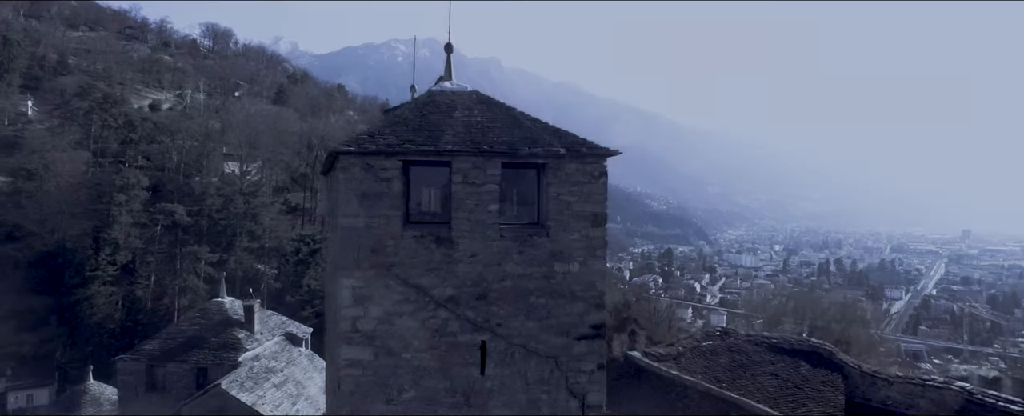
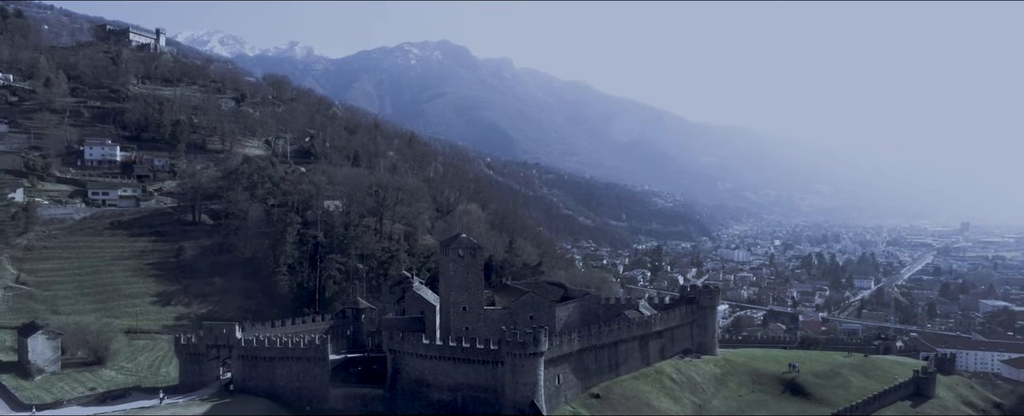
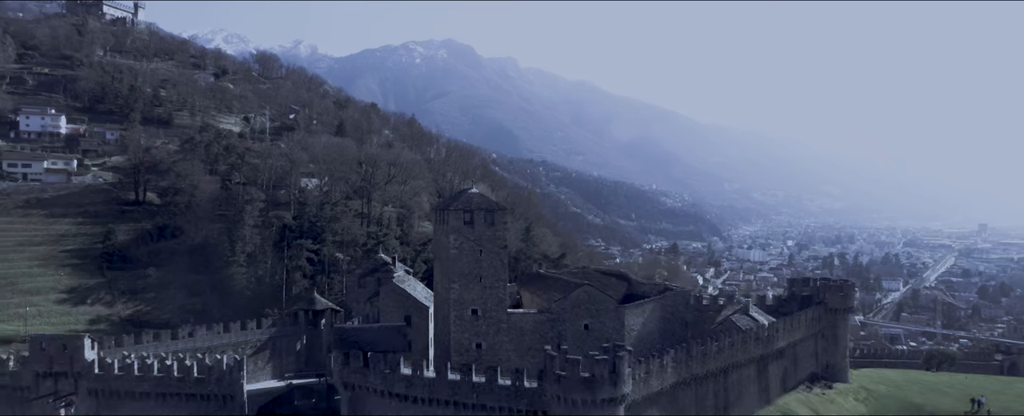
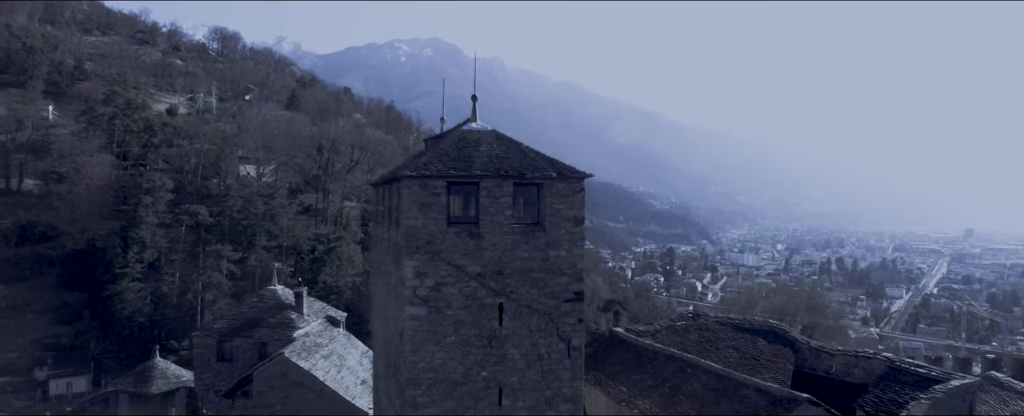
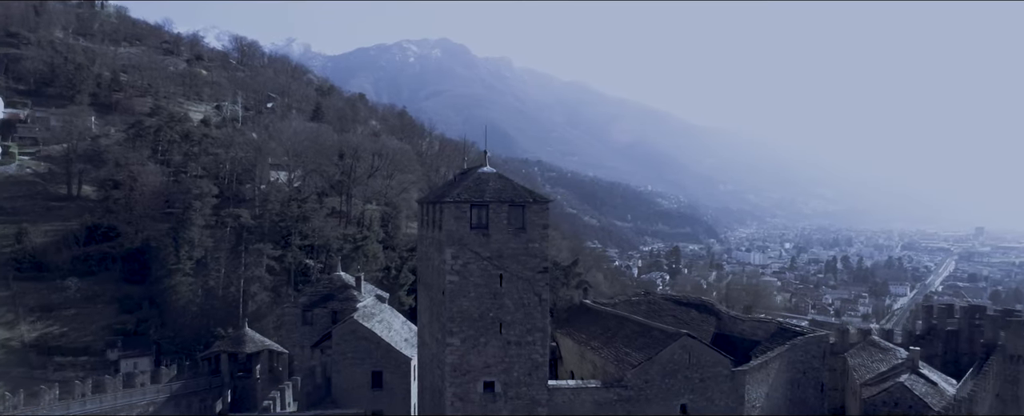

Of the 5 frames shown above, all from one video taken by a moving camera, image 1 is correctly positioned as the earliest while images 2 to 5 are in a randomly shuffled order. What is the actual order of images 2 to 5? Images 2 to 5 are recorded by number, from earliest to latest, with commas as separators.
4, 5, 3, 2
